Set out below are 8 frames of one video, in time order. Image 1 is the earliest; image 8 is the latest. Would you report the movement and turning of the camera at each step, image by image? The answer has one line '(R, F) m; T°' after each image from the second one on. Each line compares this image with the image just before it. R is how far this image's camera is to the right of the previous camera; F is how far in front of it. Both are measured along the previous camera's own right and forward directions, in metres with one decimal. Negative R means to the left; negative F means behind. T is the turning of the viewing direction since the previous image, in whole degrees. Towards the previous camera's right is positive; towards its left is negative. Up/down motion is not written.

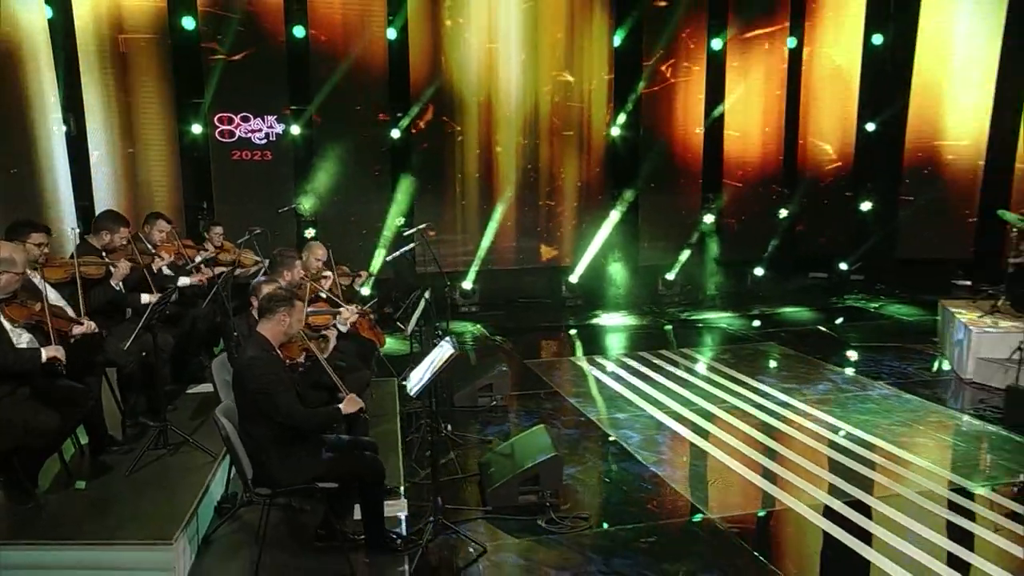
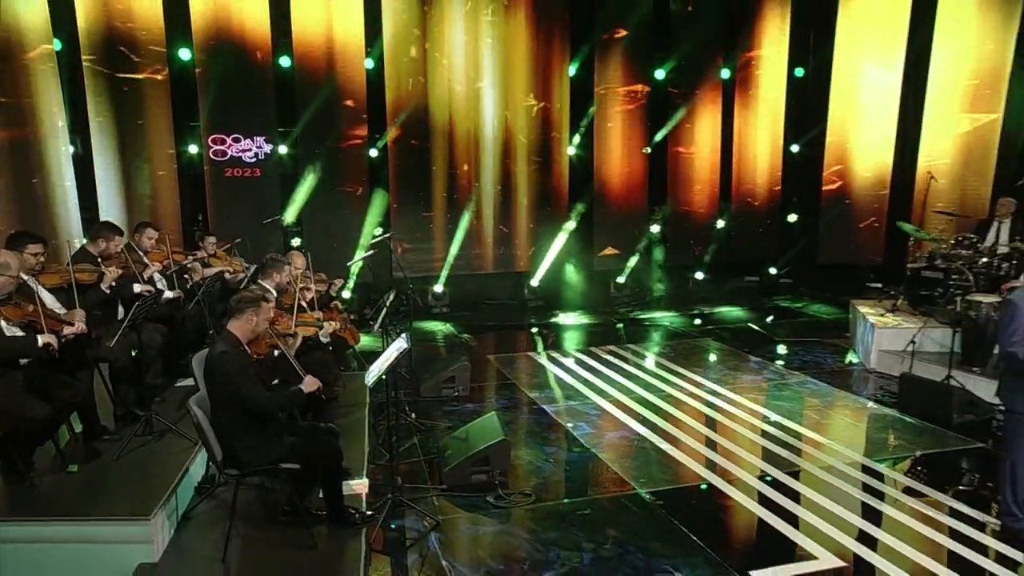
(+0.8, -0.8) m; -1°
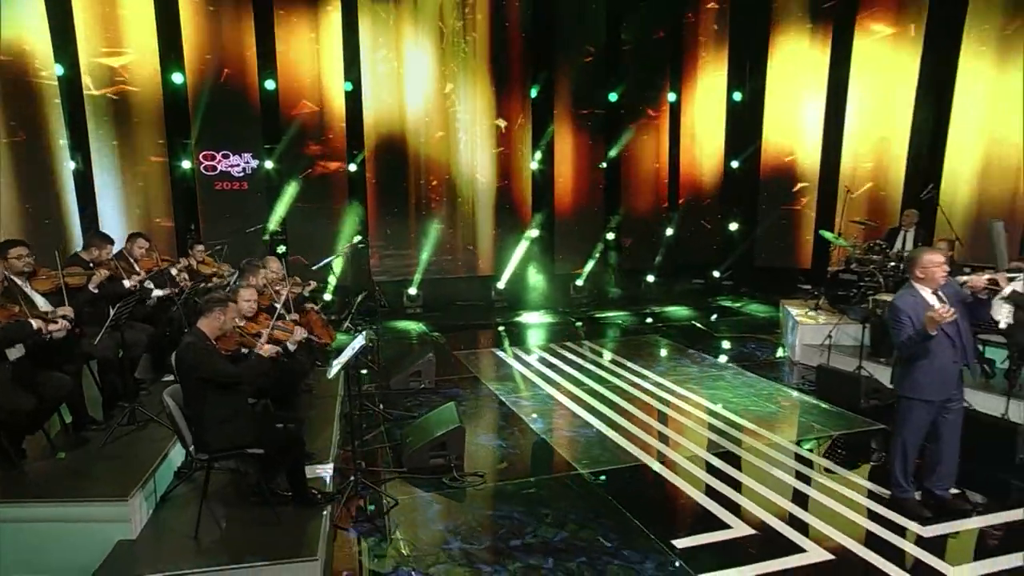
(+0.7, -0.7) m; 0°
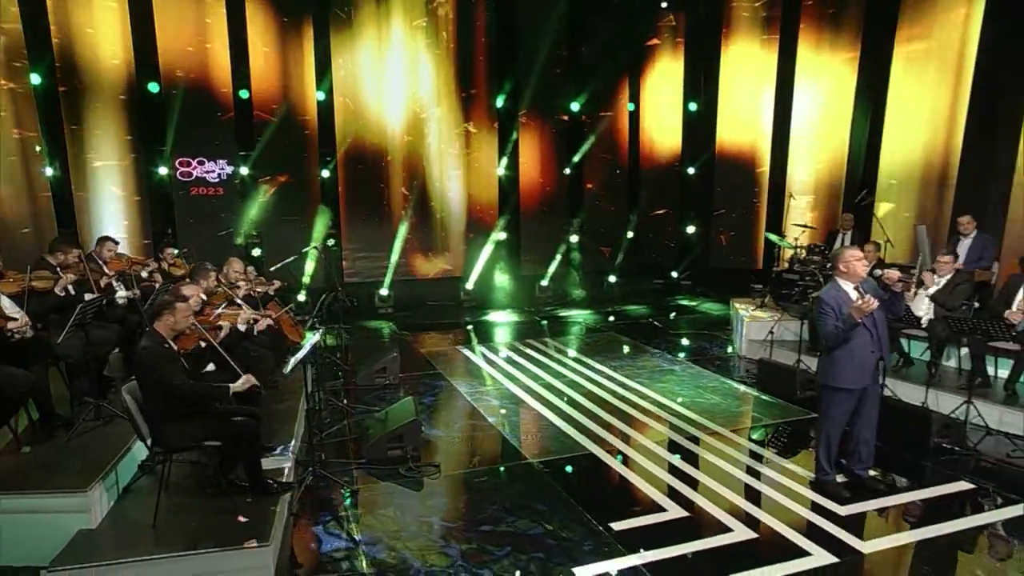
(+0.4, -0.3) m; +1°
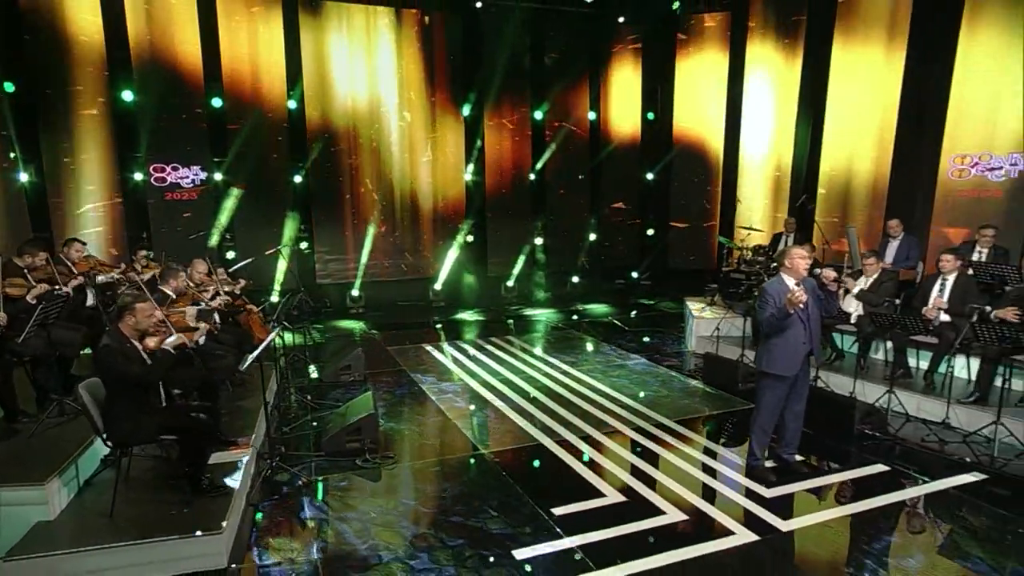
(+0.4, -0.4) m; +1°
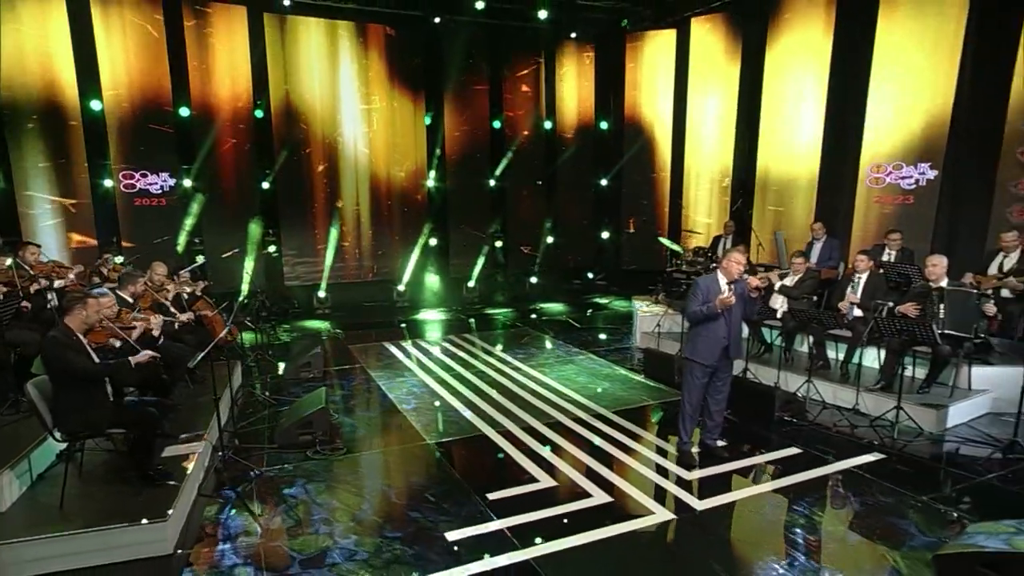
(+0.5, -0.4) m; +2°
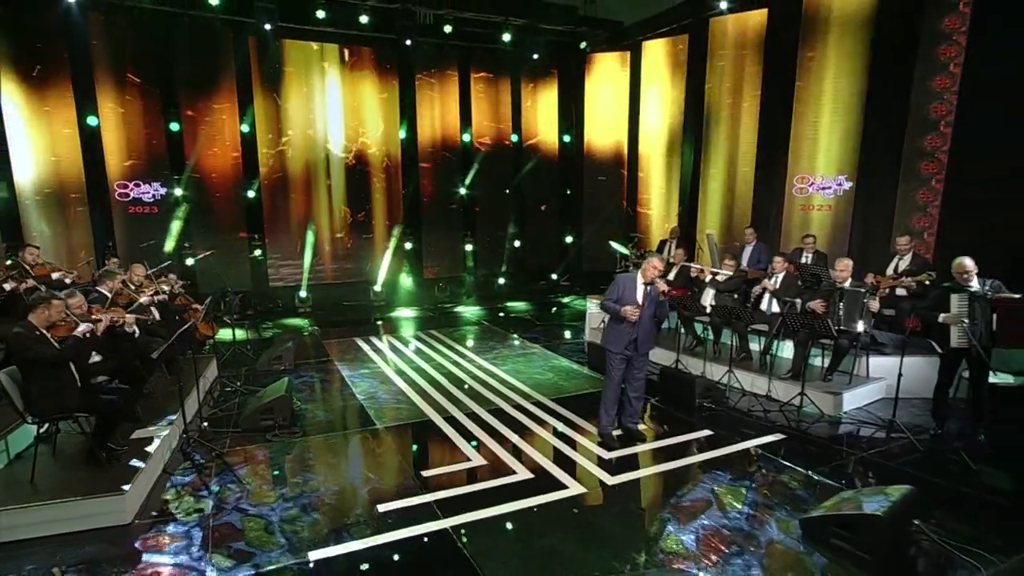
(+0.8, -0.8) m; 0°
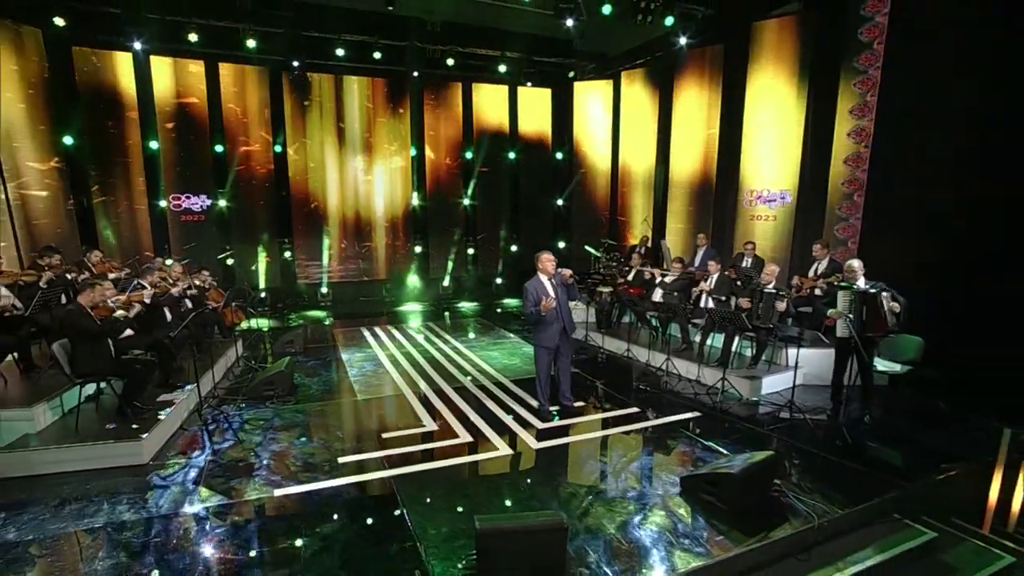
(+1.4, -1.1) m; -5°
